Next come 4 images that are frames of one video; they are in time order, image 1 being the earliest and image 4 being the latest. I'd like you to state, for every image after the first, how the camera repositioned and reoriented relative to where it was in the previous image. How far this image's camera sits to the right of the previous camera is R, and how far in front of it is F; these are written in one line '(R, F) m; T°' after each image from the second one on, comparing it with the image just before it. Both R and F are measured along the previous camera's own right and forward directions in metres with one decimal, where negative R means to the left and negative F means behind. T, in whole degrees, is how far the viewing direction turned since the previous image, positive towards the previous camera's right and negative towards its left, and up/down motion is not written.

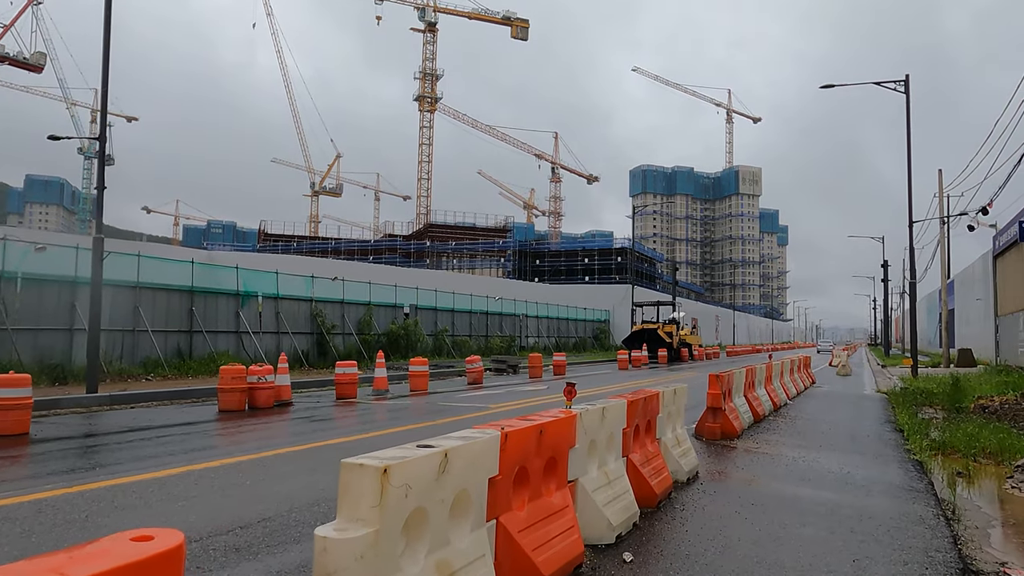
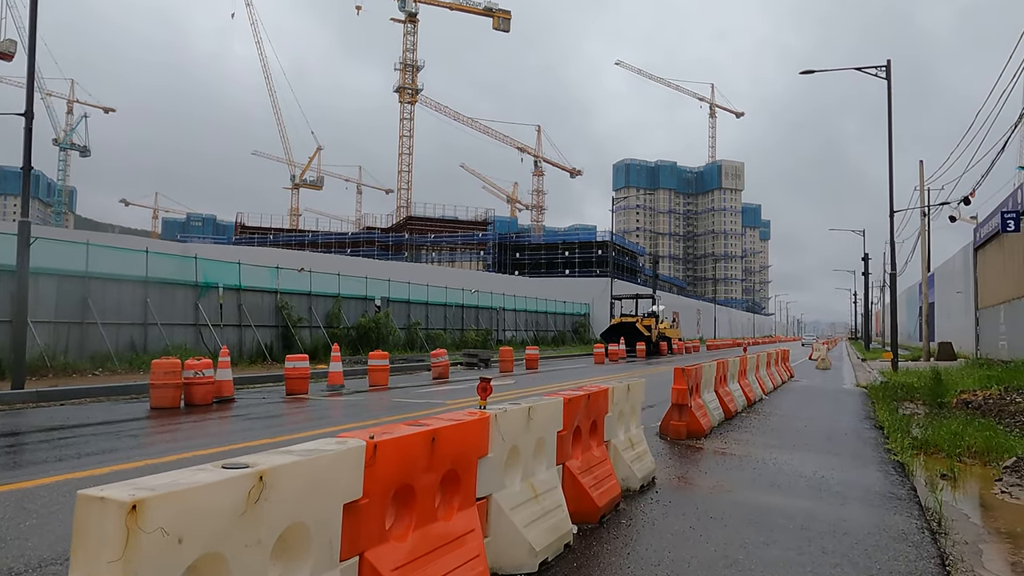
(+0.4, +0.9) m; +1°
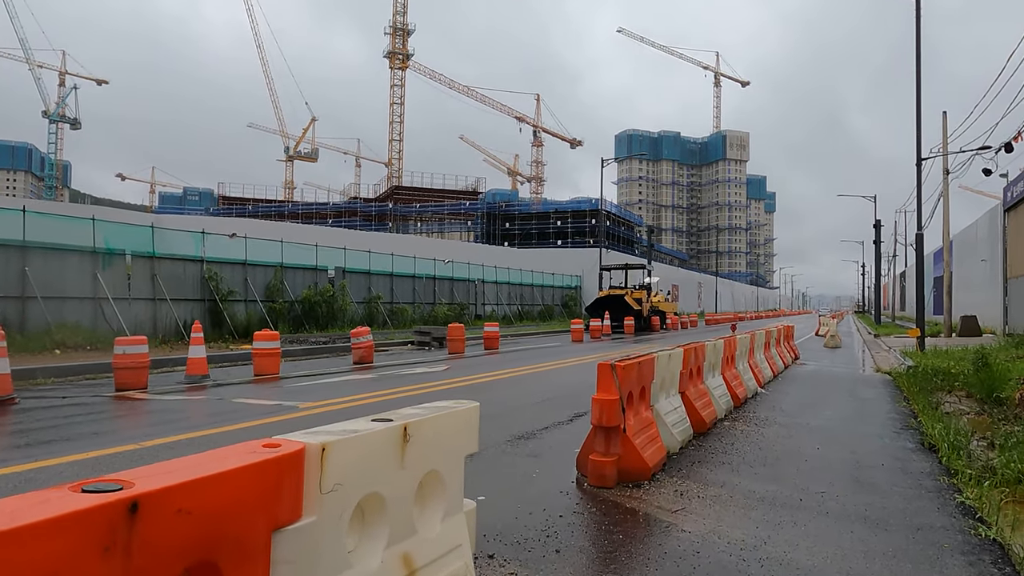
(+1.4, +3.8) m; 0°
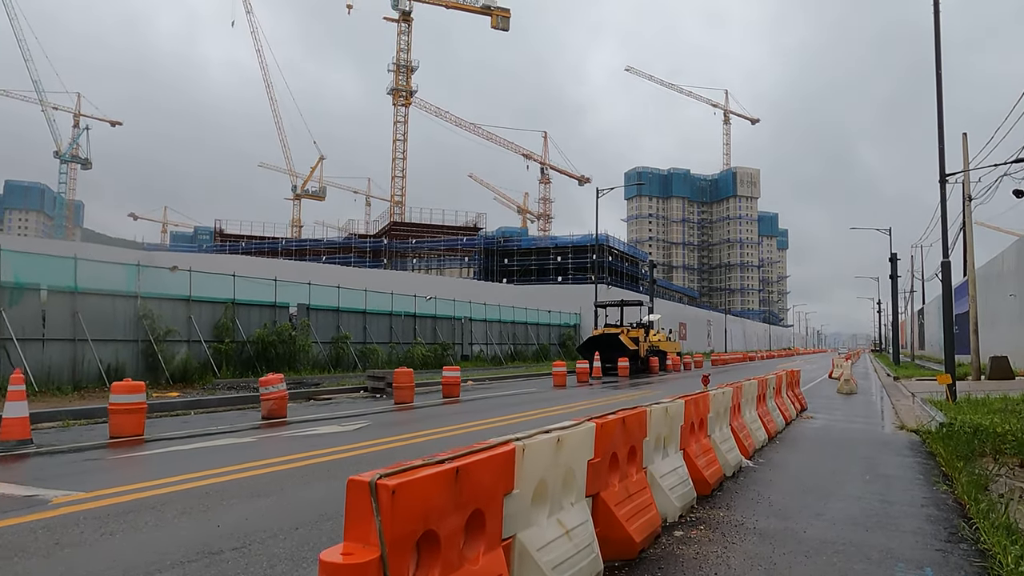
(+1.2, +2.7) m; -1°
